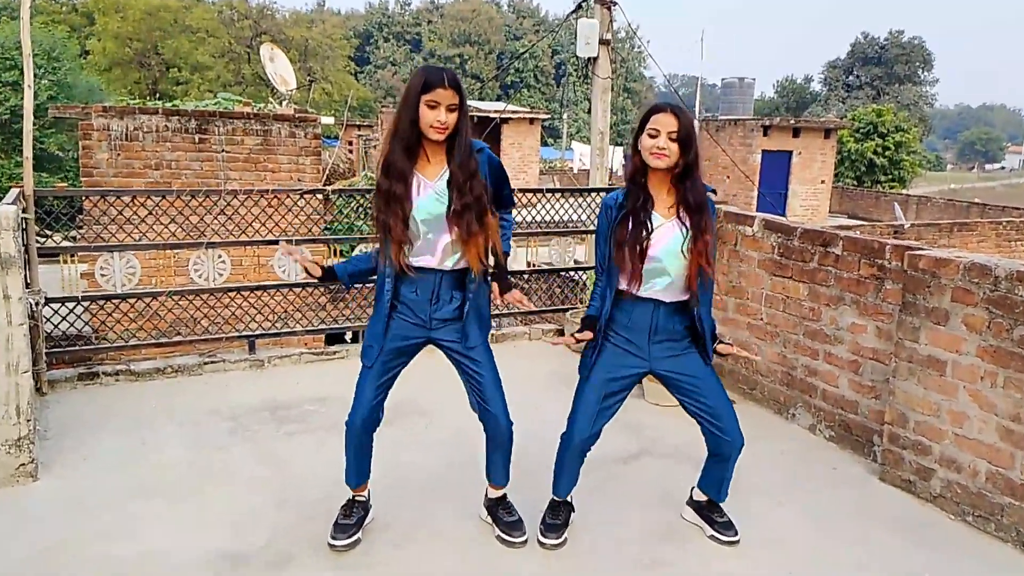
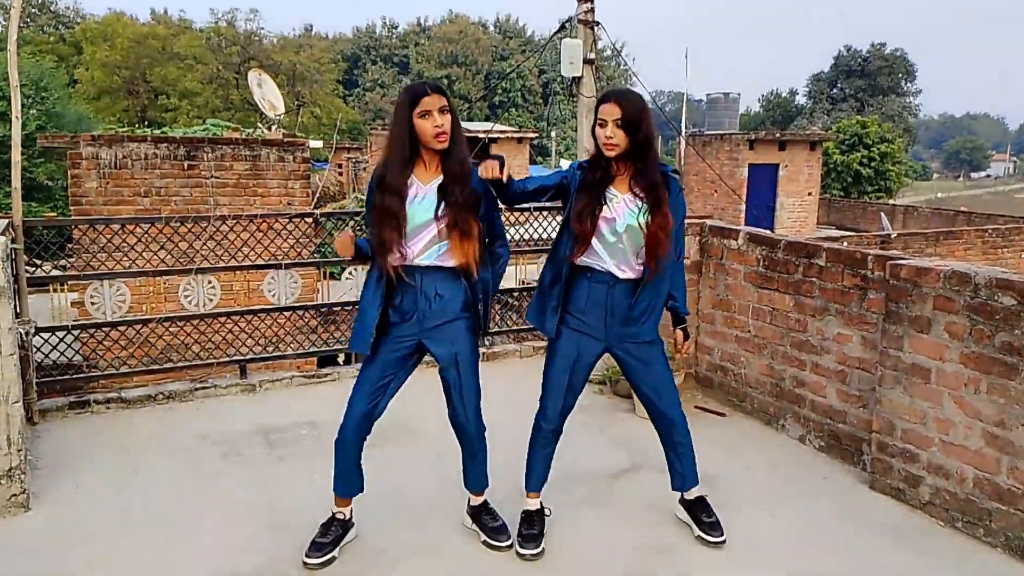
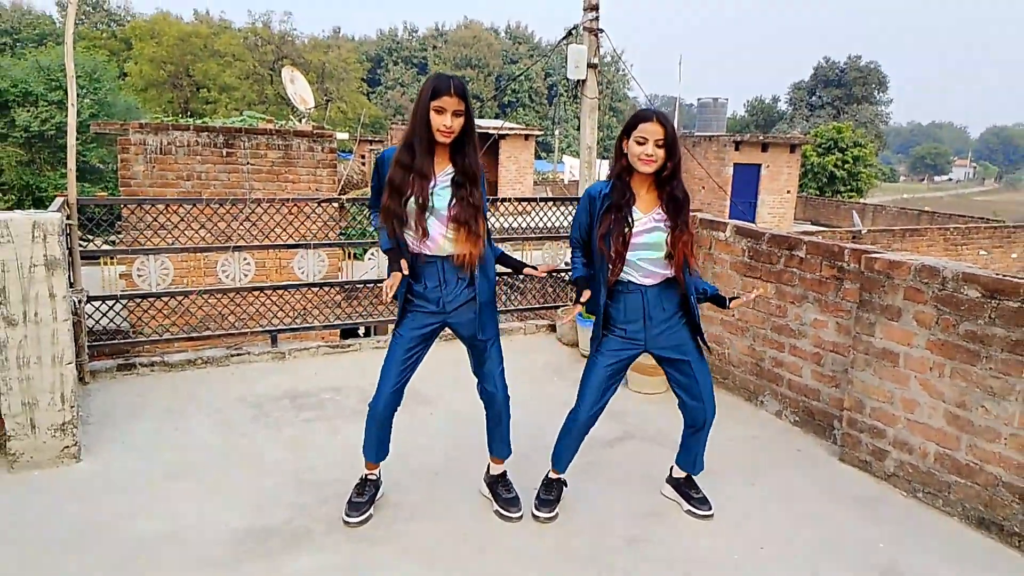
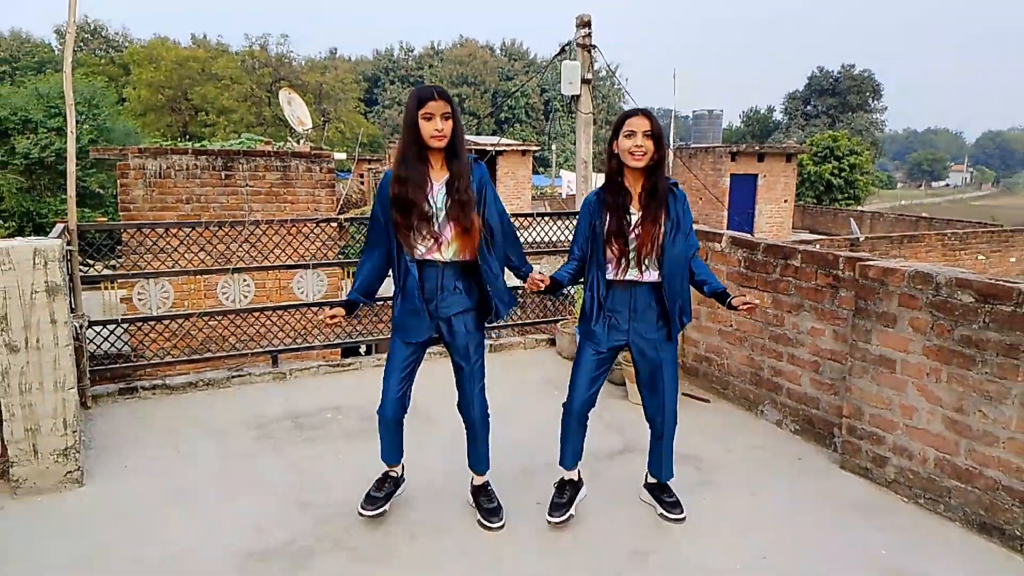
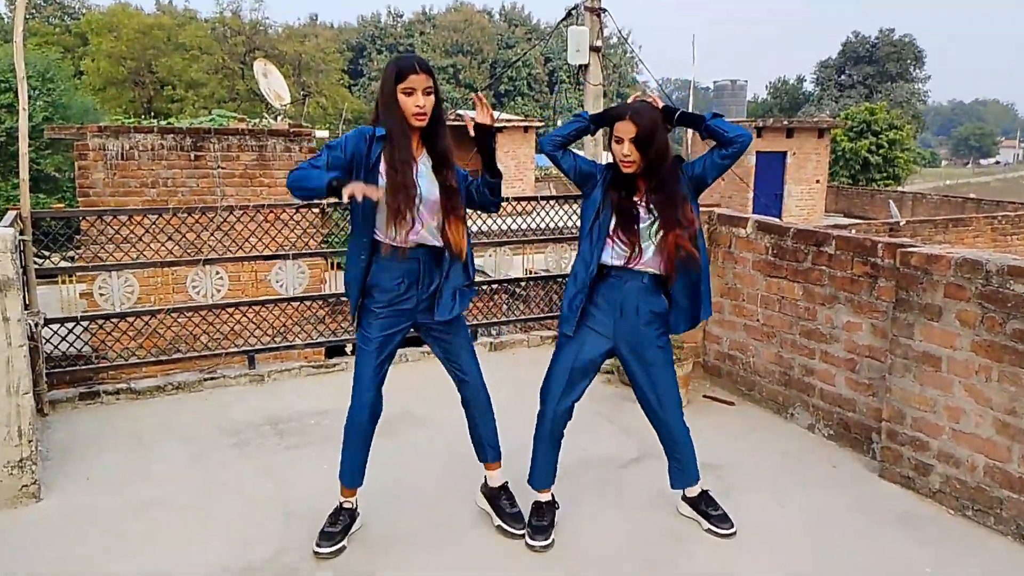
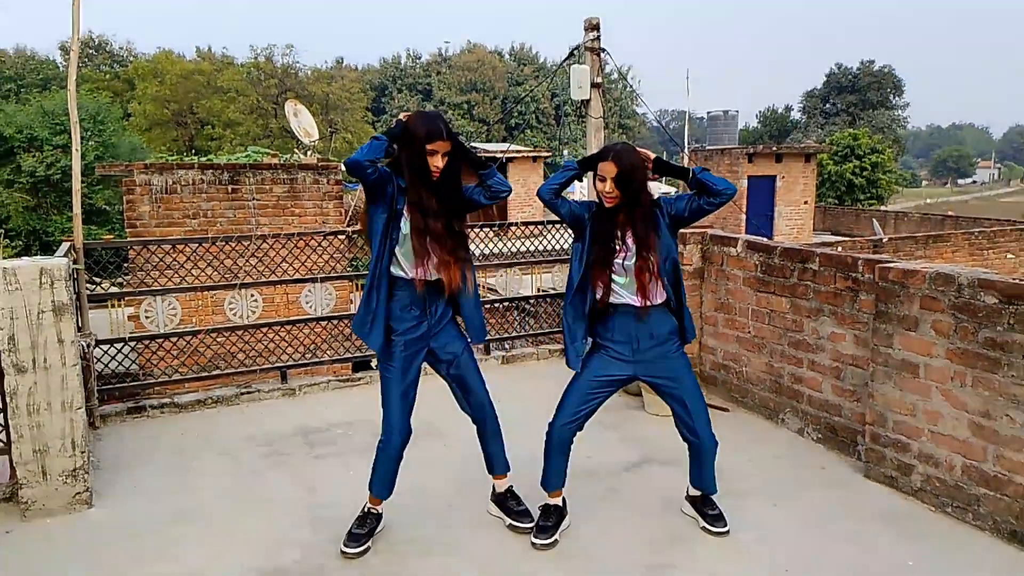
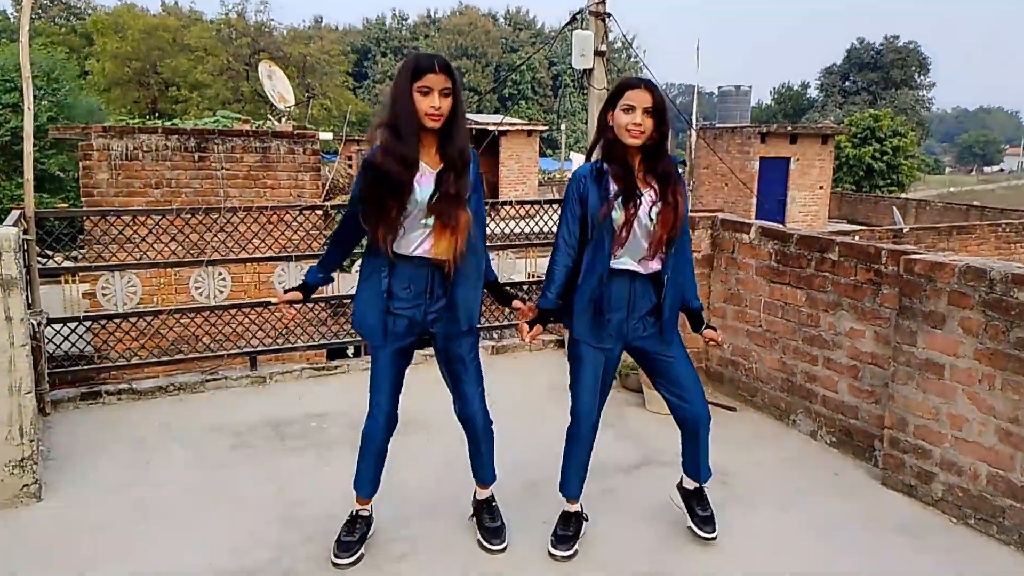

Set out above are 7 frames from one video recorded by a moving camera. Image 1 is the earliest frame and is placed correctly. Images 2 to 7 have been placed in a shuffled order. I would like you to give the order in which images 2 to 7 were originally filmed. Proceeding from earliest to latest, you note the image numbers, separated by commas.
3, 7, 4, 2, 5, 6
